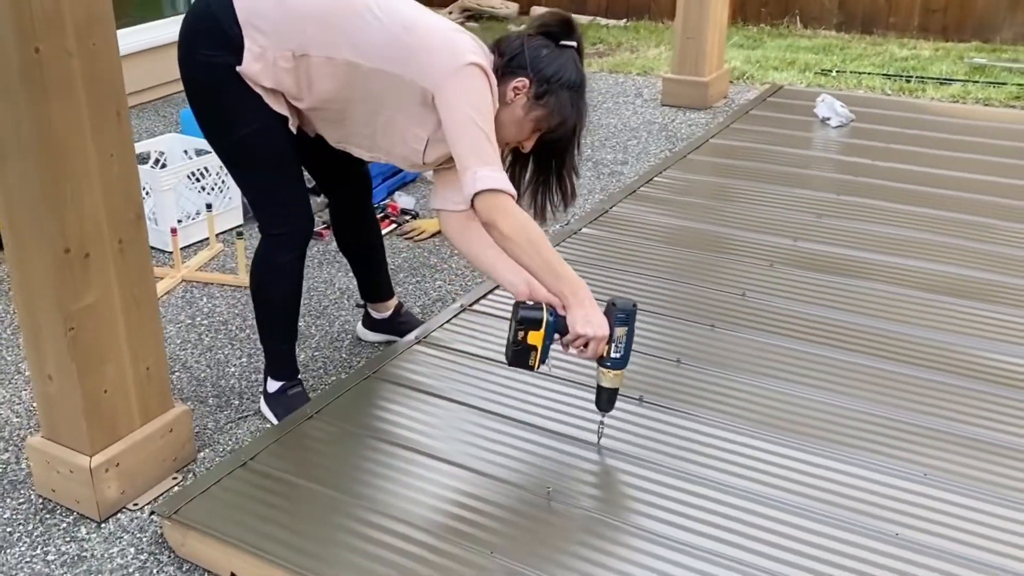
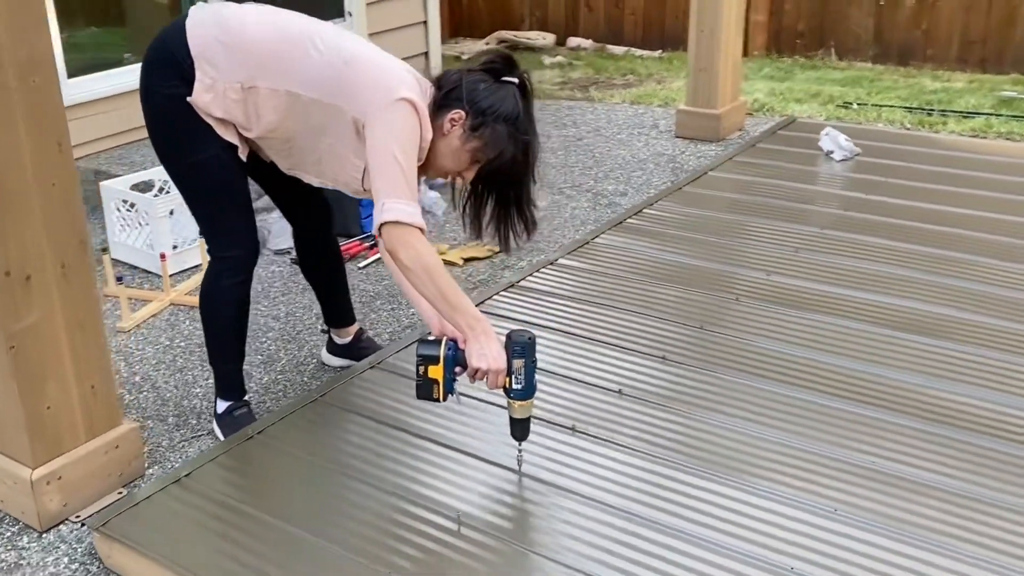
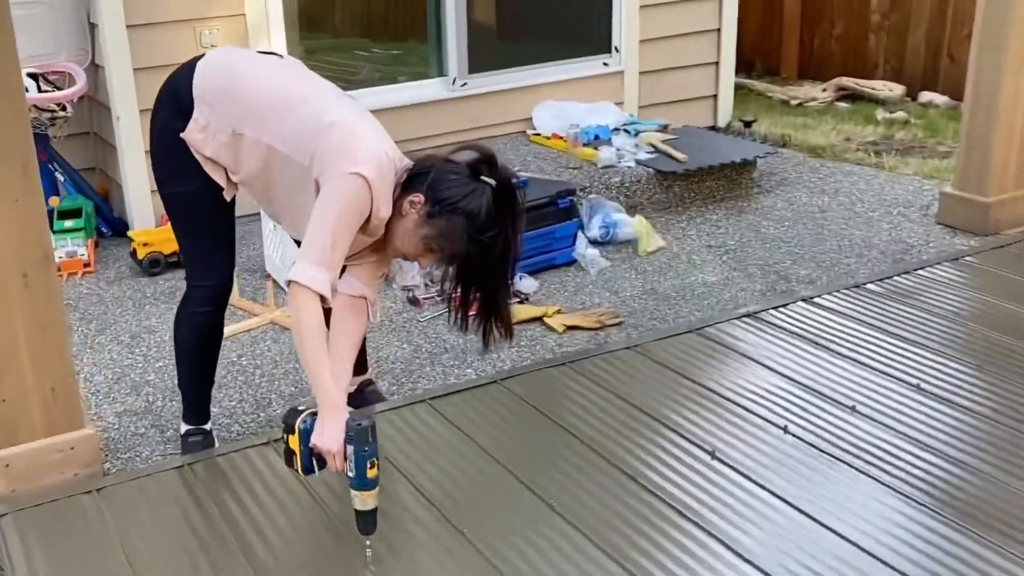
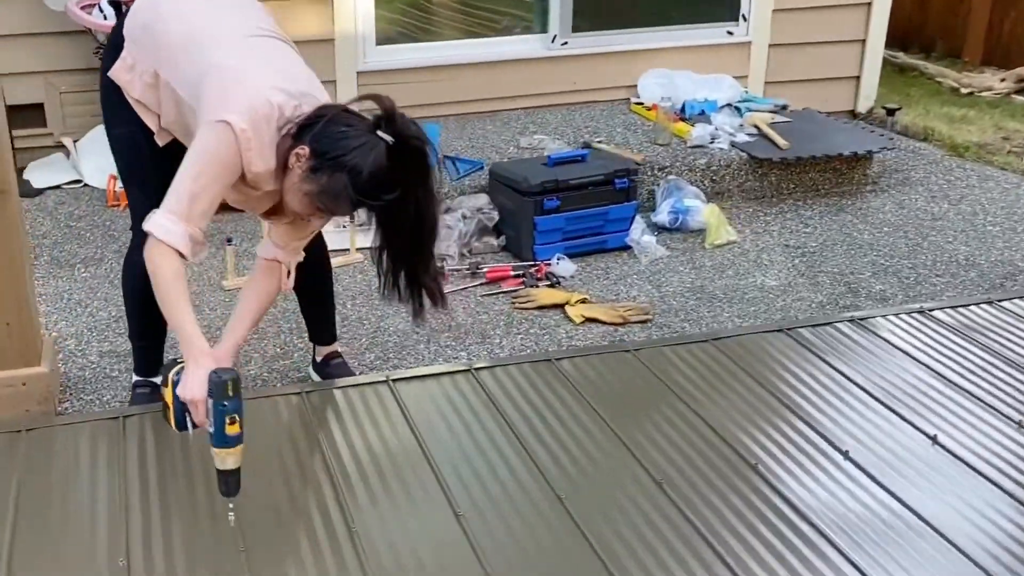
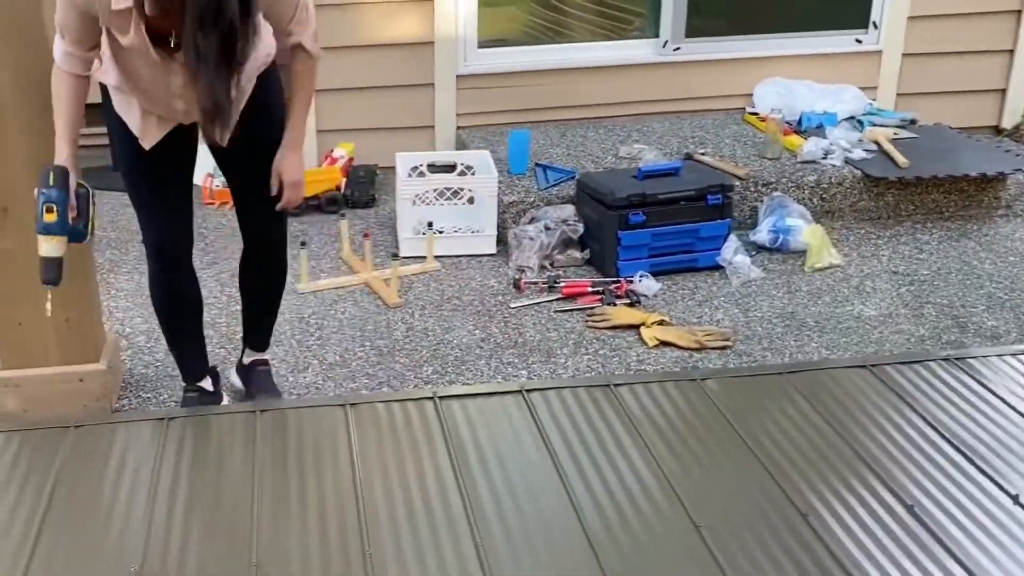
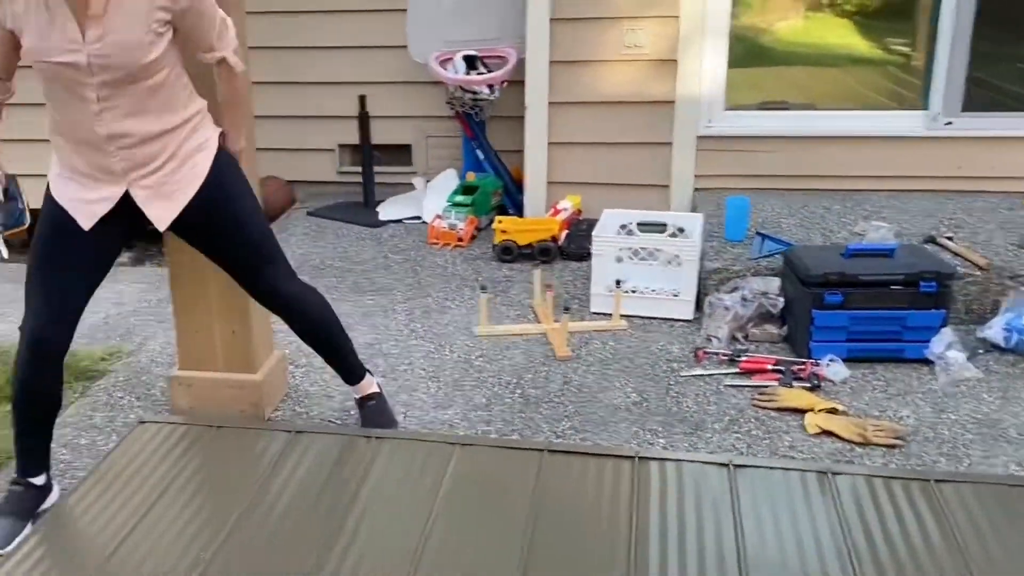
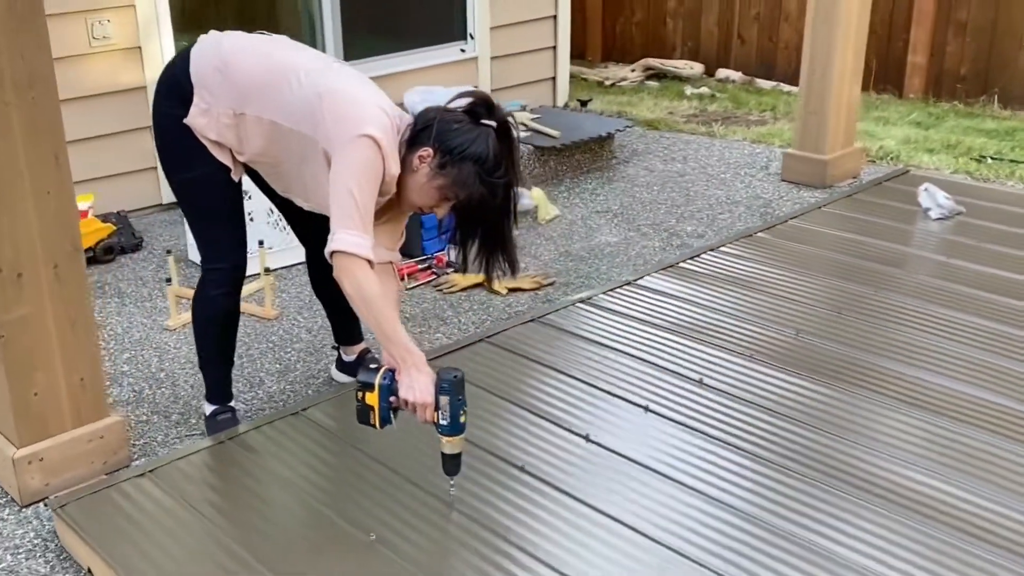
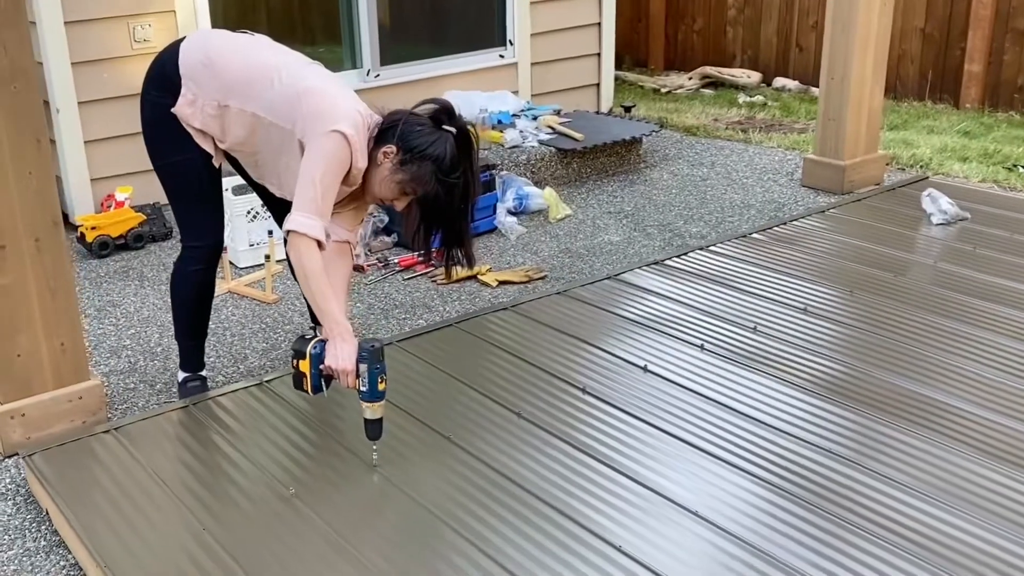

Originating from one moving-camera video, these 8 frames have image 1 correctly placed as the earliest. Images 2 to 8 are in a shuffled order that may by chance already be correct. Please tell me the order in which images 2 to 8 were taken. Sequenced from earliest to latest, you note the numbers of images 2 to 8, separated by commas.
2, 7, 8, 3, 4, 5, 6
